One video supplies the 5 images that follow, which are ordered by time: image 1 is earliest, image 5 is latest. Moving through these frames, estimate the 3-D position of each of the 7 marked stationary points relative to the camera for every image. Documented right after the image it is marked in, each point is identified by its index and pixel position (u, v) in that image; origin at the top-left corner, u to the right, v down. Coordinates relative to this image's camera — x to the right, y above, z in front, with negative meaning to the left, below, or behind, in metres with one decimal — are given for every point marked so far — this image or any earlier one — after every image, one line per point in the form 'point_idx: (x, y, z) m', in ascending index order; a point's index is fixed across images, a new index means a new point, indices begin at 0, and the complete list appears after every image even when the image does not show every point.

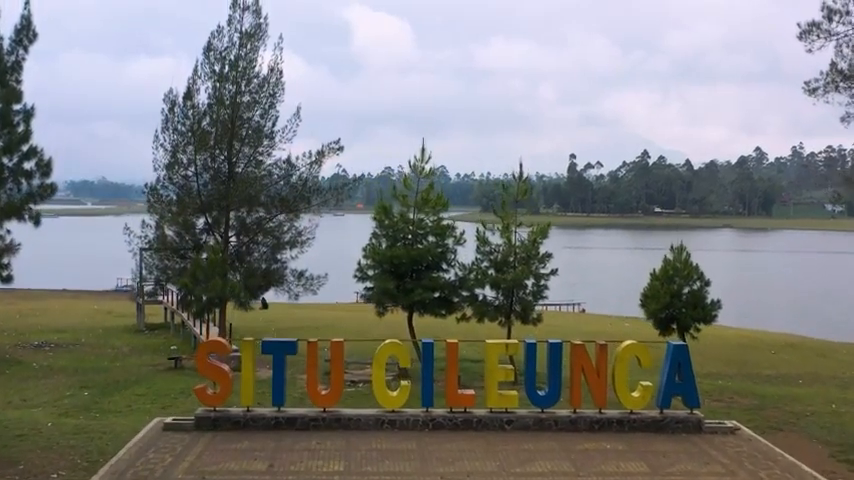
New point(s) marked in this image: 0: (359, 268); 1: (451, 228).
0: (-1.5, -0.6, +19.1) m
1: (+0.5, +0.3, +18.7) m
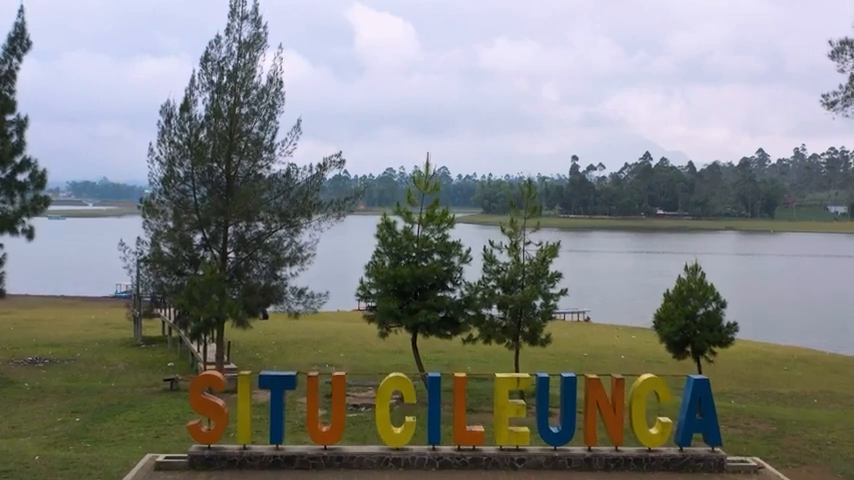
0: (-1.4, -1.0, +18.5) m
1: (+0.6, -0.1, +18.1) m
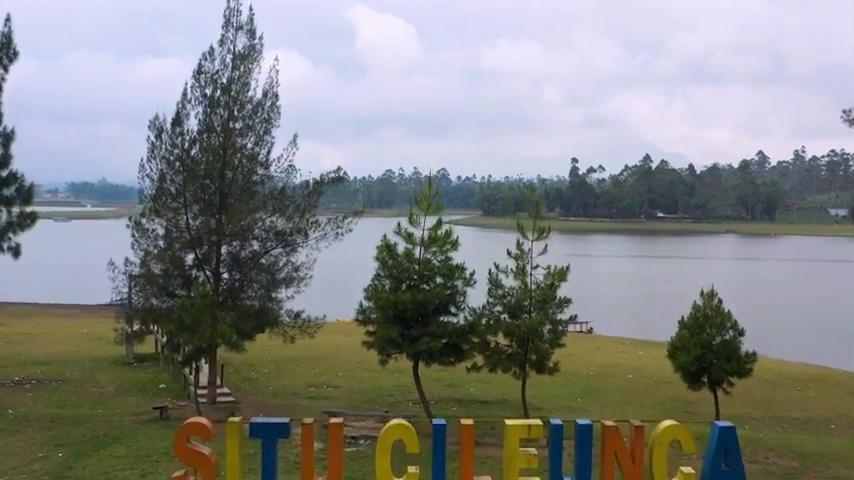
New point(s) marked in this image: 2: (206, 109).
0: (-1.4, -1.5, +17.7) m
1: (+0.7, -0.6, +17.2) m
2: (-4.9, +2.9, +19.2) m
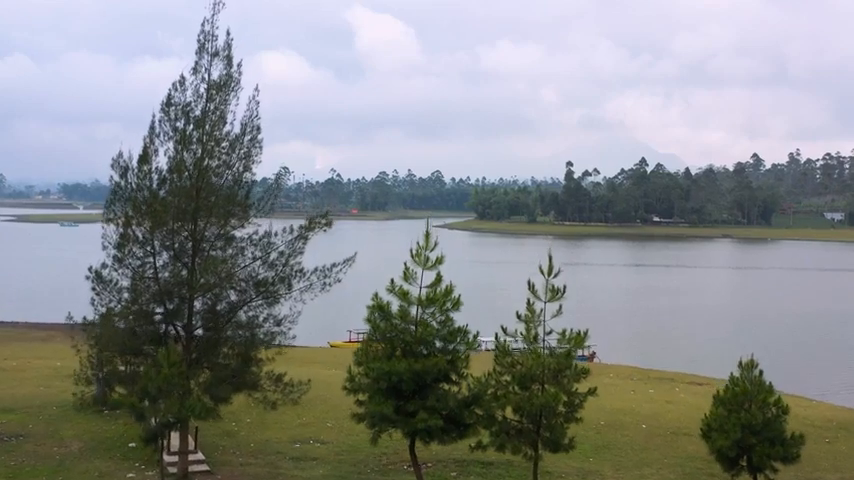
0: (-1.4, -2.5, +15.6) m
1: (+0.6, -1.6, +15.2) m
2: (-5.0, +1.9, +17.1) m
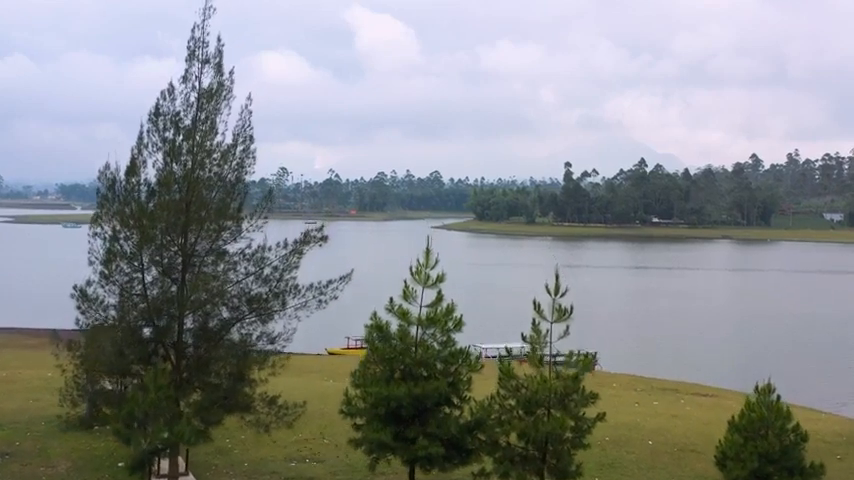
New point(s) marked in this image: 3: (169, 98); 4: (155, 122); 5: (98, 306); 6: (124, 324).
0: (-1.4, -2.8, +14.9) m
1: (+0.7, -1.9, +14.5) m
2: (-5.0, +1.6, +16.4) m
3: (-5.0, +2.8, +16.6) m
4: (-5.2, +2.3, +16.6) m
5: (-6.3, -1.3, +16.7) m
6: (-5.8, -1.6, +16.3) m
